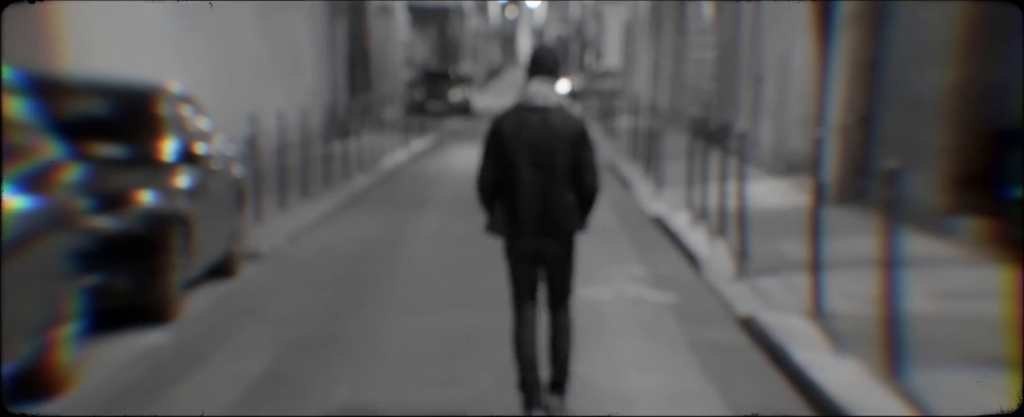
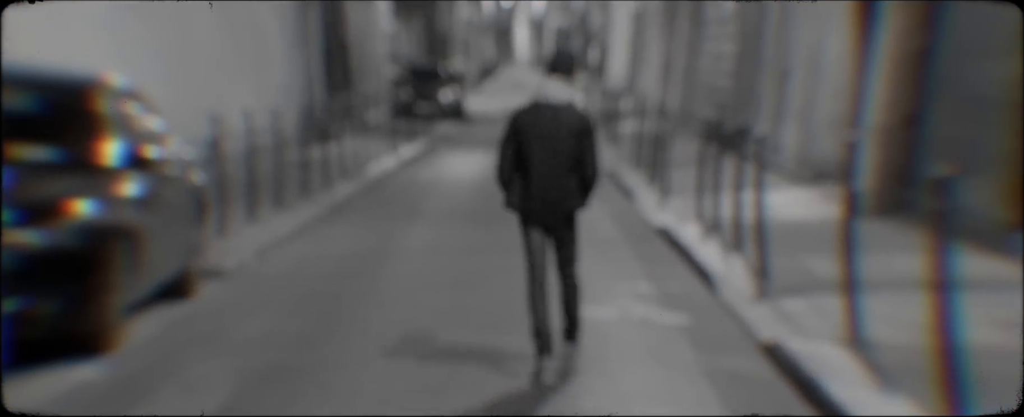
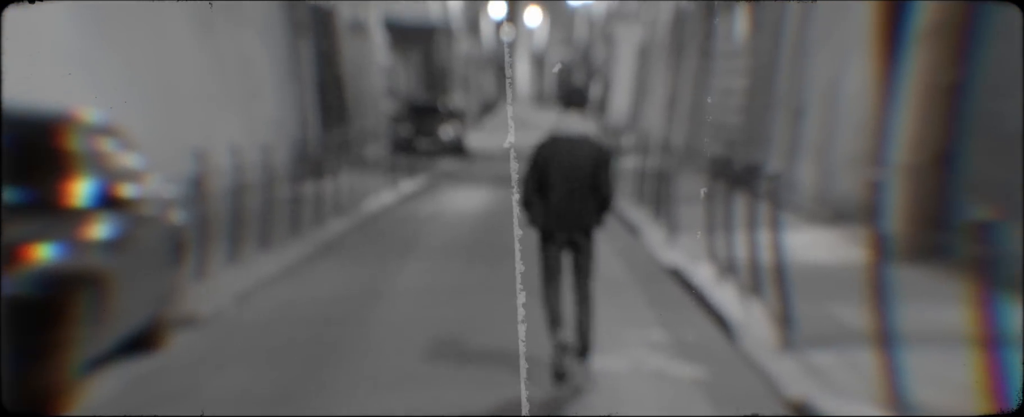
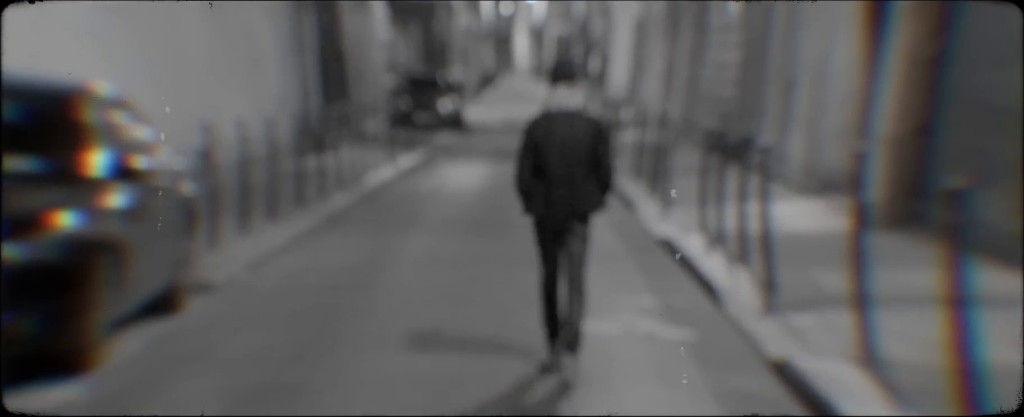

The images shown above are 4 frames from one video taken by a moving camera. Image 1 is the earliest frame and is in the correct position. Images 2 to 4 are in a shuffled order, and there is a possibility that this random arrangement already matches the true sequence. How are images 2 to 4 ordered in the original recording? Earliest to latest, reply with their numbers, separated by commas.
2, 4, 3
